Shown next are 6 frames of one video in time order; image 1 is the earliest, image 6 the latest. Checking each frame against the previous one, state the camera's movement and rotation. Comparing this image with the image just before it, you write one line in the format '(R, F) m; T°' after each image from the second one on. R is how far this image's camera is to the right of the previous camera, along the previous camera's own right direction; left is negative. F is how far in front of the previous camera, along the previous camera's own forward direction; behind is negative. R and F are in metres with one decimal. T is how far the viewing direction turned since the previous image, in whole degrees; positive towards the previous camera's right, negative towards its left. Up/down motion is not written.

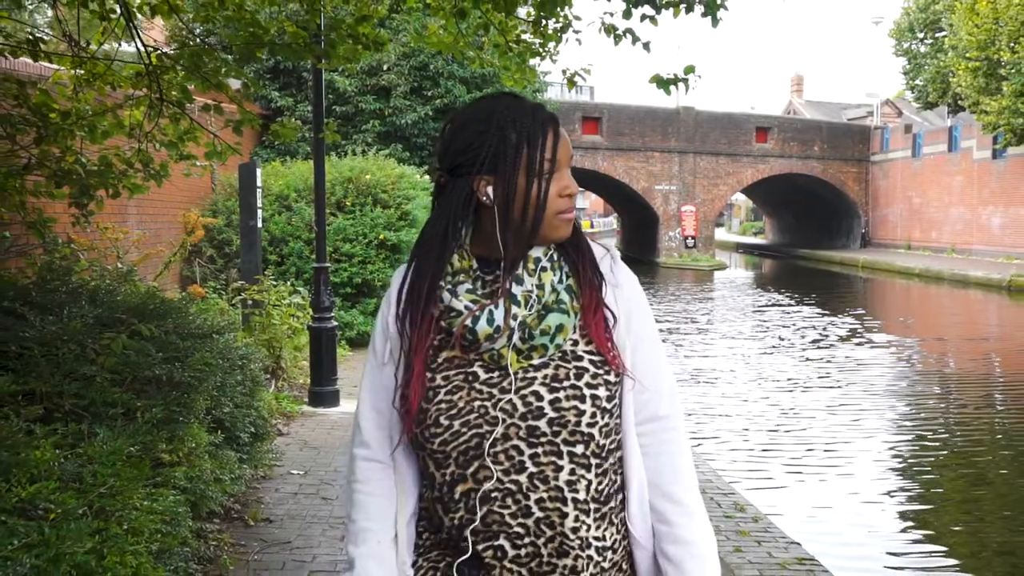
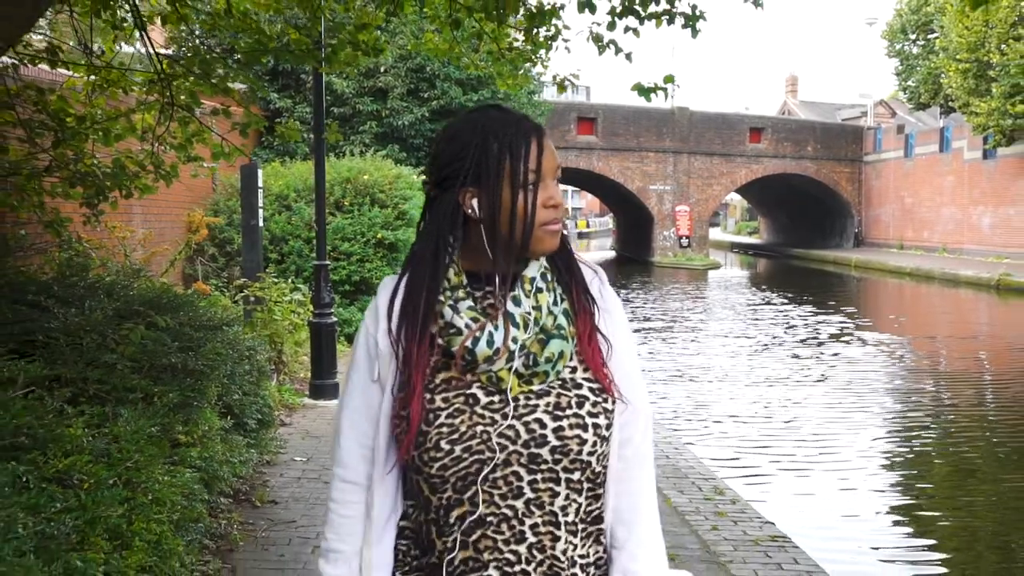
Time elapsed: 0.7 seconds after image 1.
(0.0, -0.3) m; 0°
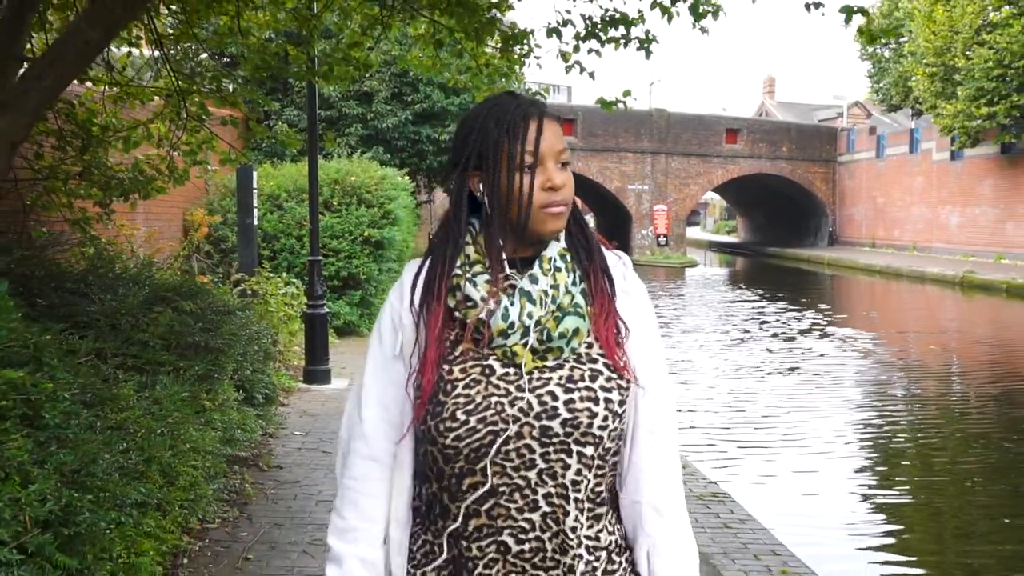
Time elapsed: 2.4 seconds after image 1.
(0.0, -0.6) m; +1°
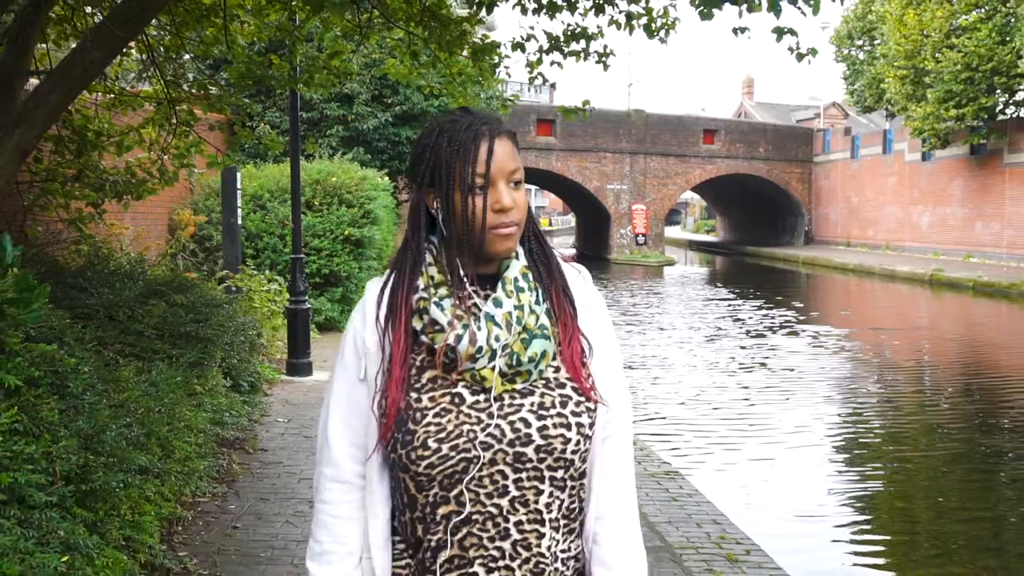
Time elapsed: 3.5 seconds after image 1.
(+0.1, -0.4) m; +1°
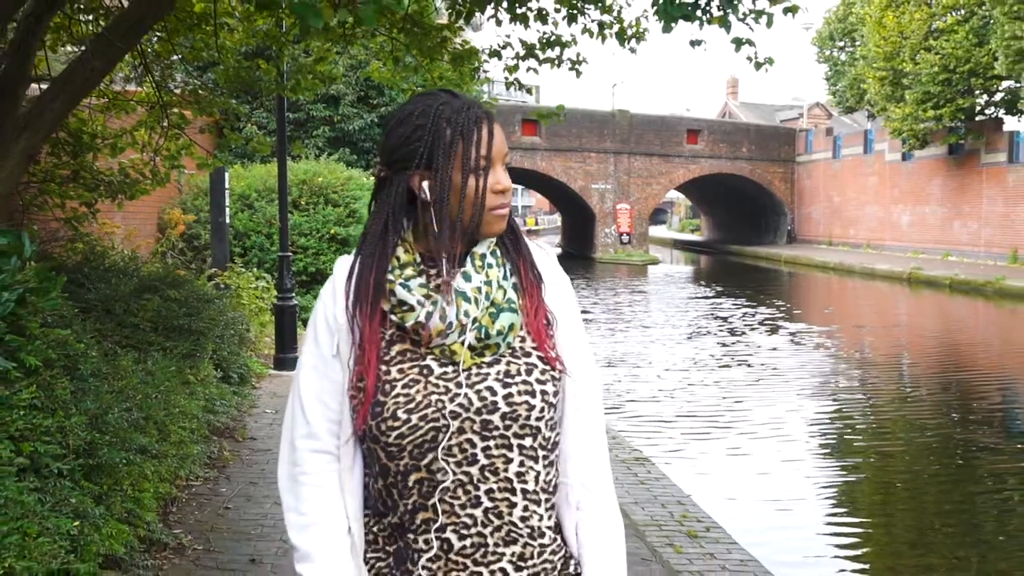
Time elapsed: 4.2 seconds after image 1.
(+0.1, -0.3) m; +1°
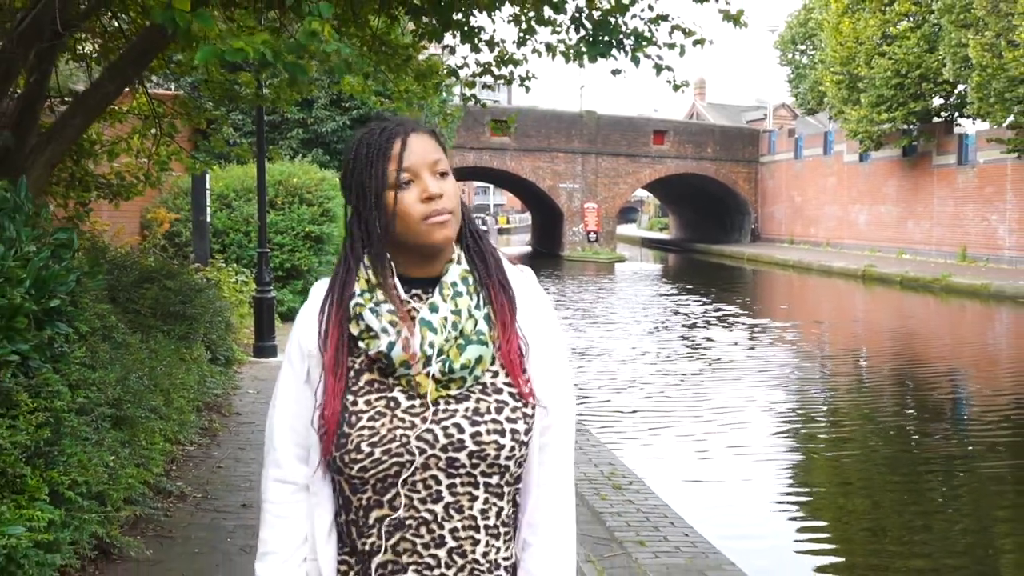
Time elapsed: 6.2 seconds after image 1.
(+0.1, -0.8) m; +2°
